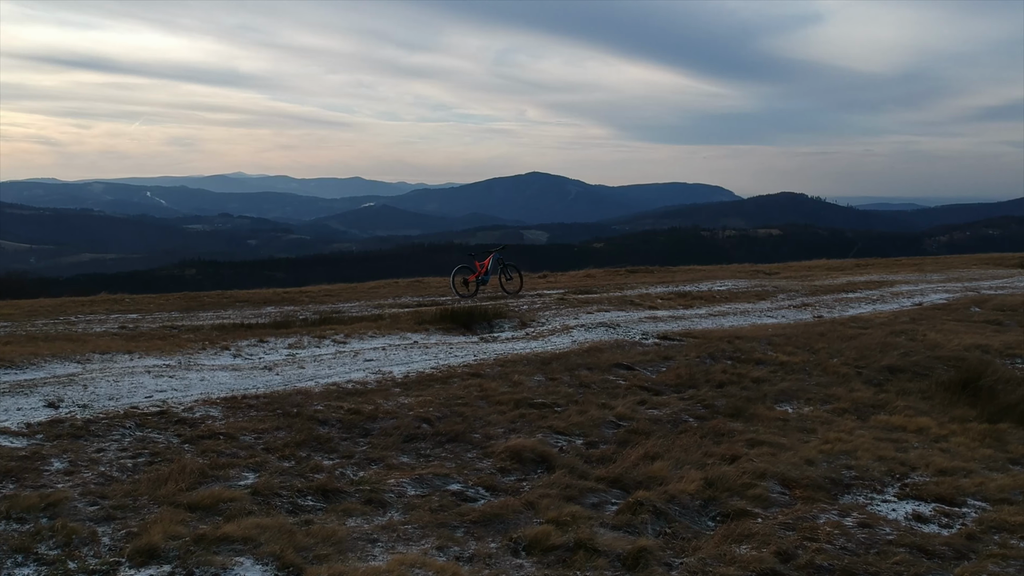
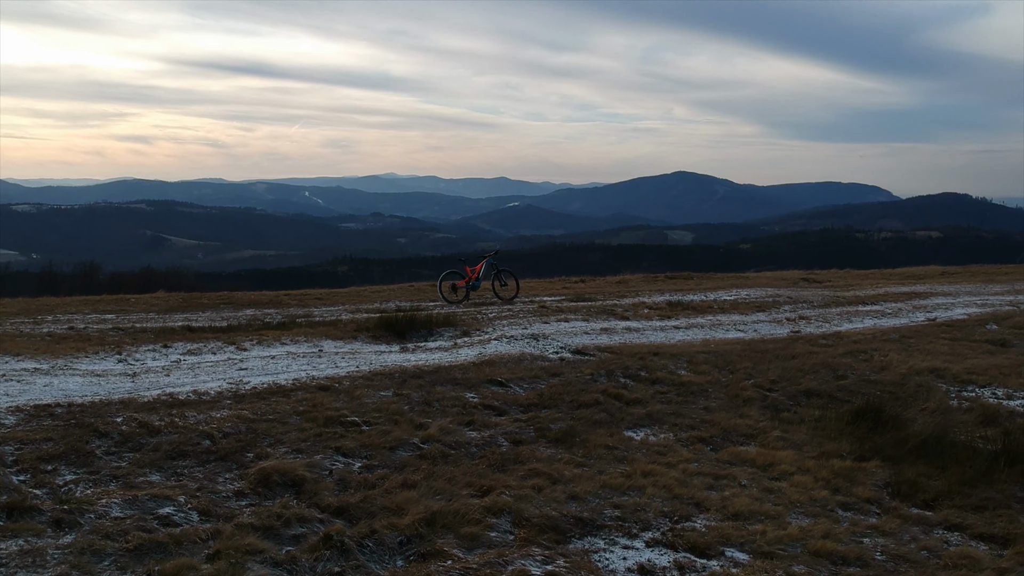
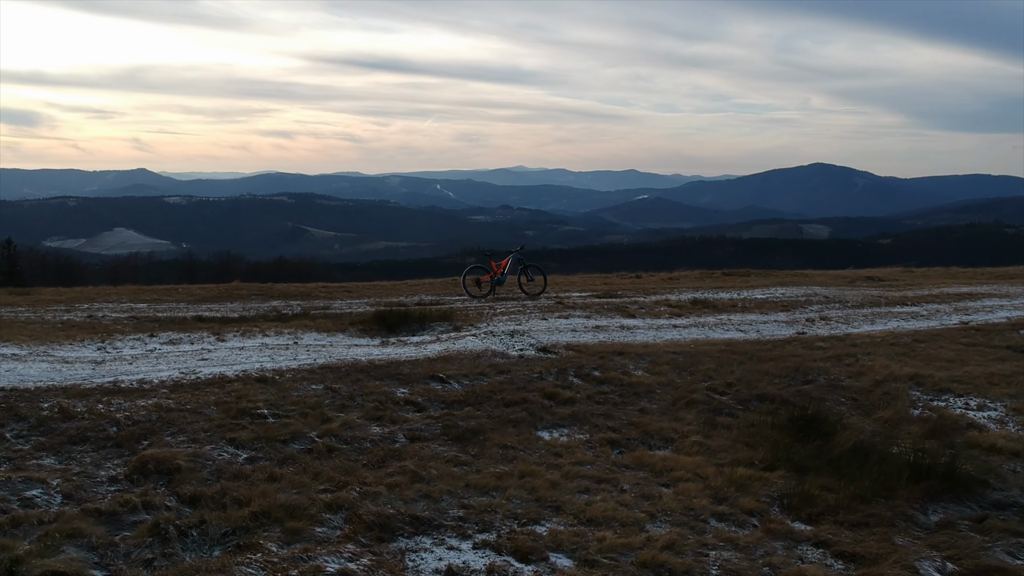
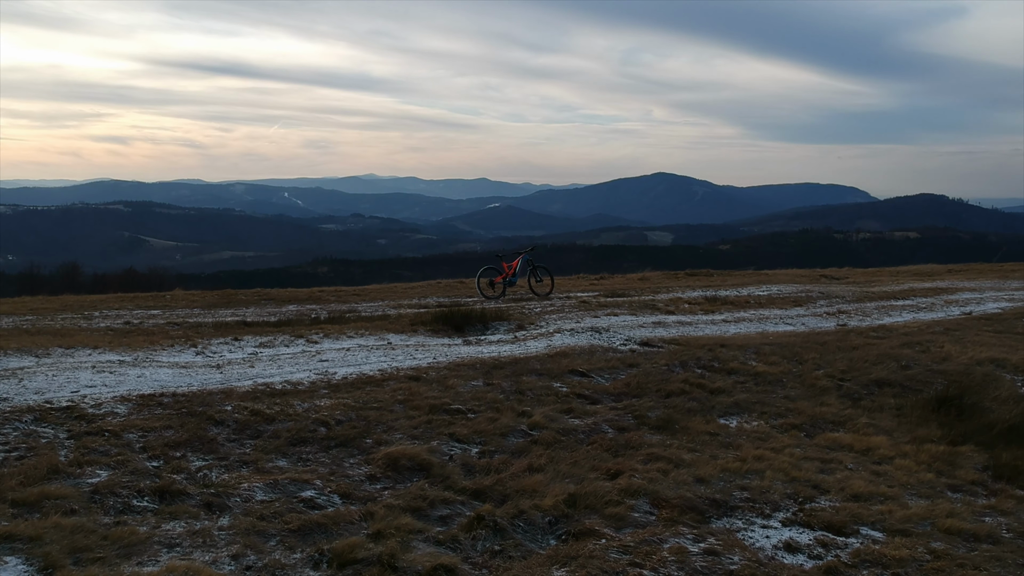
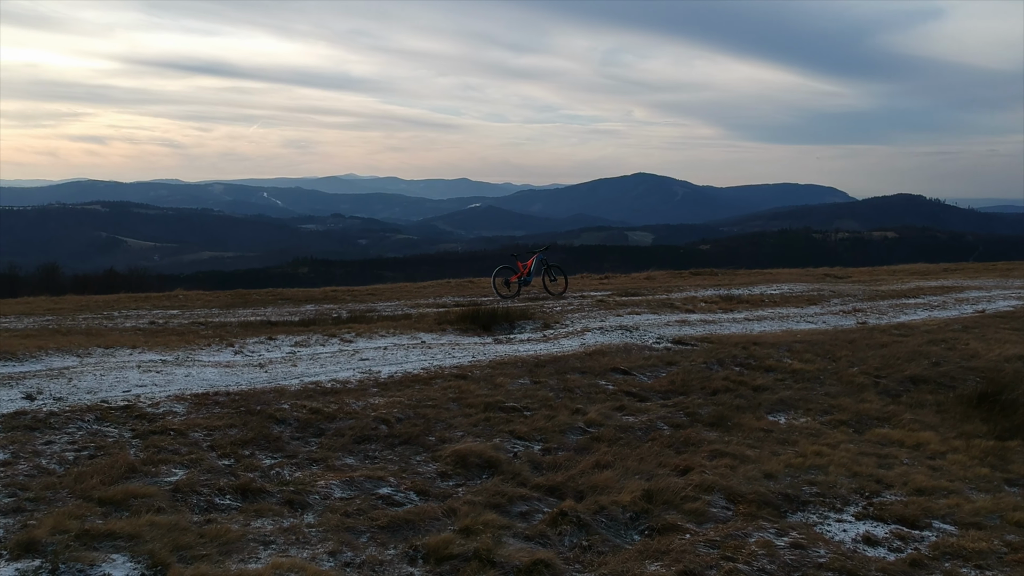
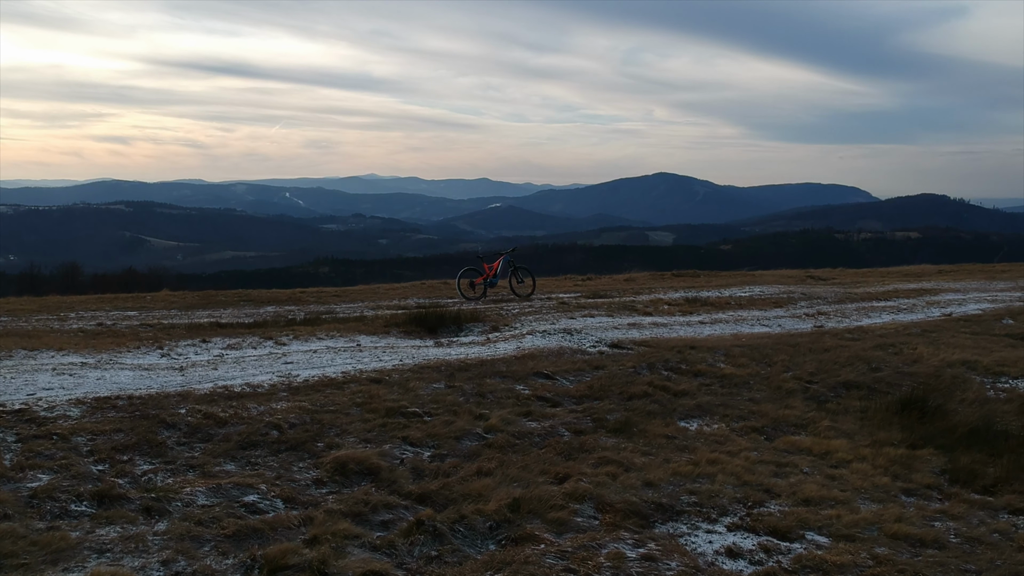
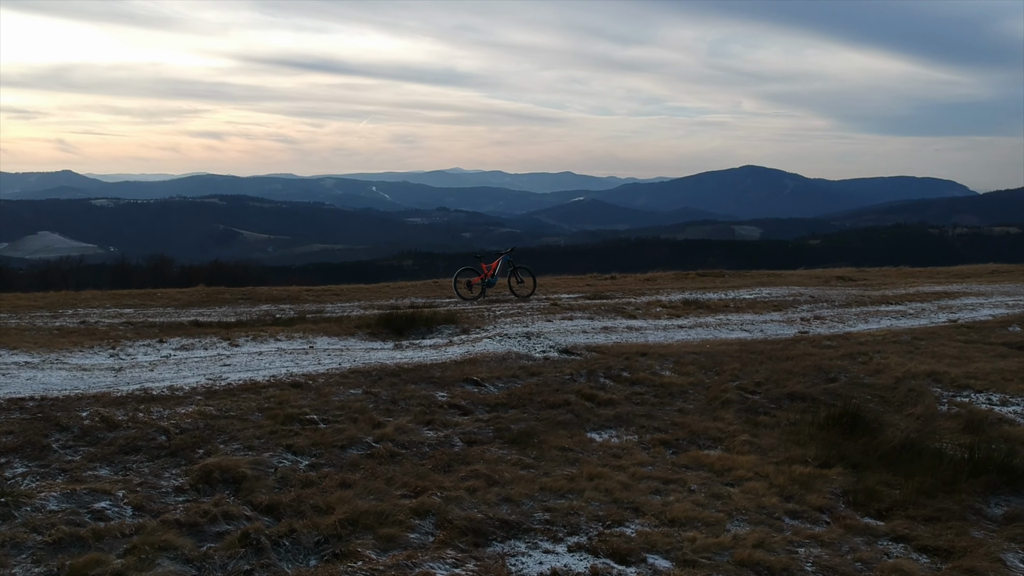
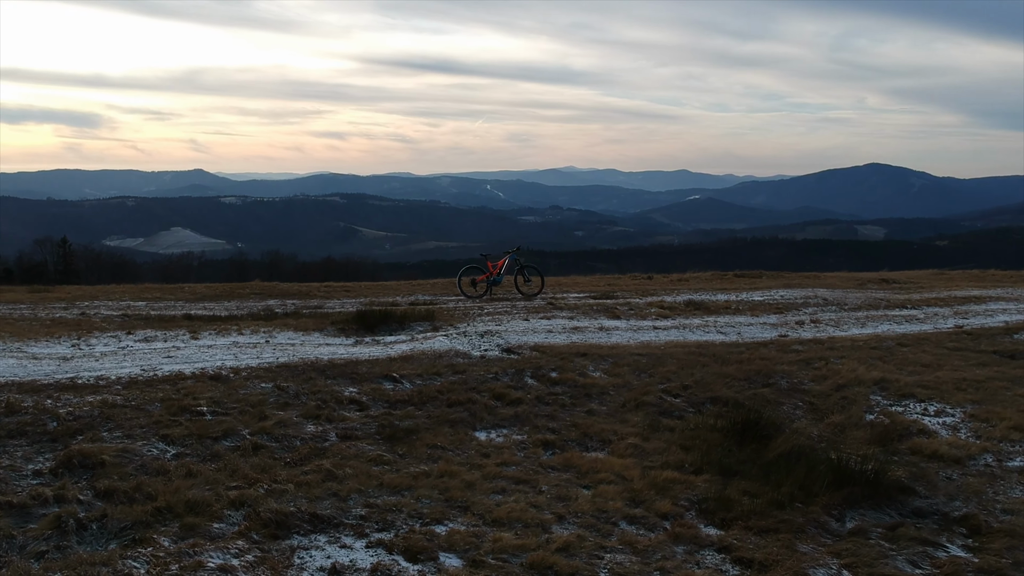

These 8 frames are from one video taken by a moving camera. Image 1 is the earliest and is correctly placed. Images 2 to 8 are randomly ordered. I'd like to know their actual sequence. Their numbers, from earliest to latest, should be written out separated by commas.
5, 4, 6, 2, 7, 3, 8
